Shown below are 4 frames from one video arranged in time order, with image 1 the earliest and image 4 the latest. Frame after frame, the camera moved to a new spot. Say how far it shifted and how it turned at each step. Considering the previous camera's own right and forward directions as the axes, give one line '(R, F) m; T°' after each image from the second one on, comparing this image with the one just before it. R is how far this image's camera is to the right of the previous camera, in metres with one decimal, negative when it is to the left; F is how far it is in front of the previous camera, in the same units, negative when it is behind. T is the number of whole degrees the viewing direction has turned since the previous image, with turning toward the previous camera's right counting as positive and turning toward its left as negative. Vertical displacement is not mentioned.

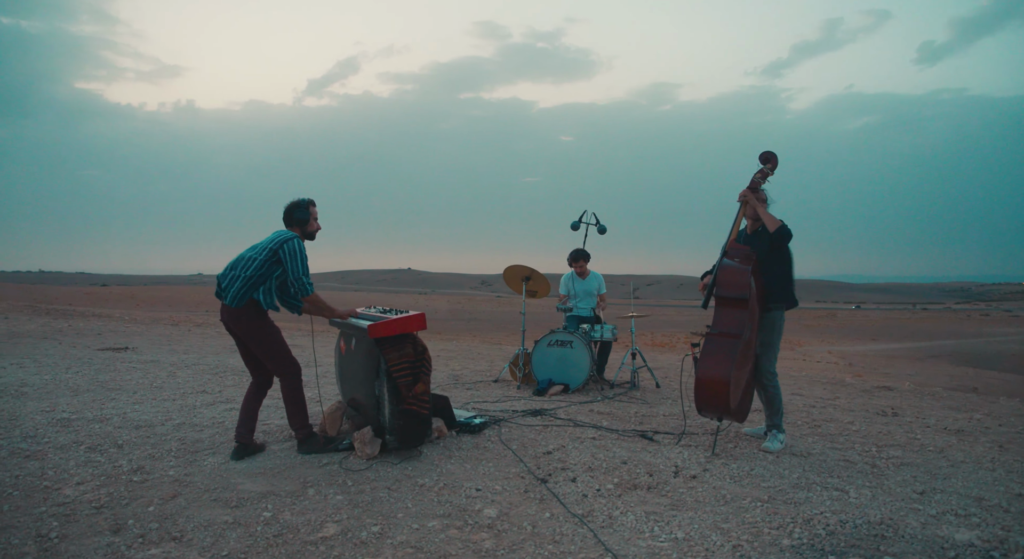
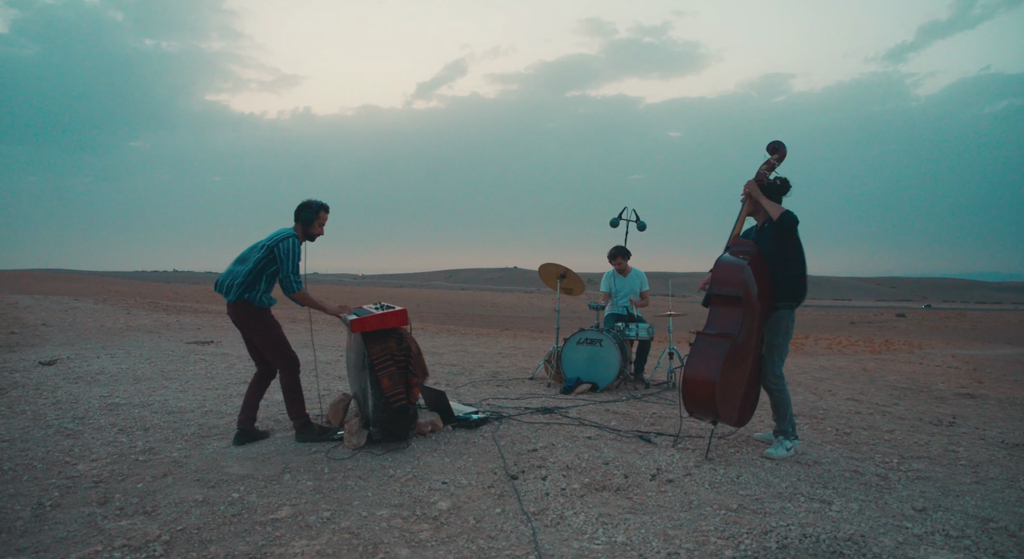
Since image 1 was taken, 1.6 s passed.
(+0.9, 0.0) m; -9°
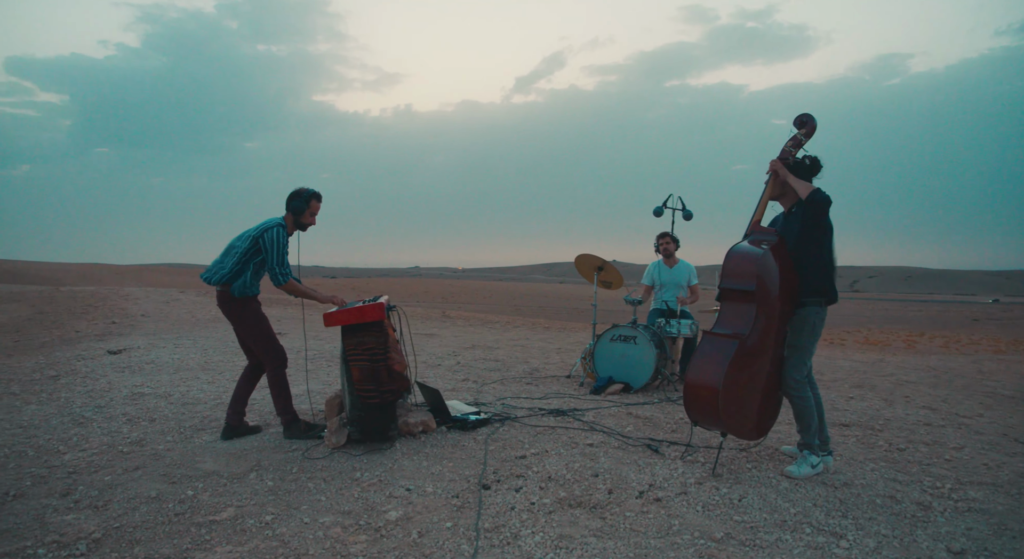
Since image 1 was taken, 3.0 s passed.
(+0.7, +0.4) m; -8°
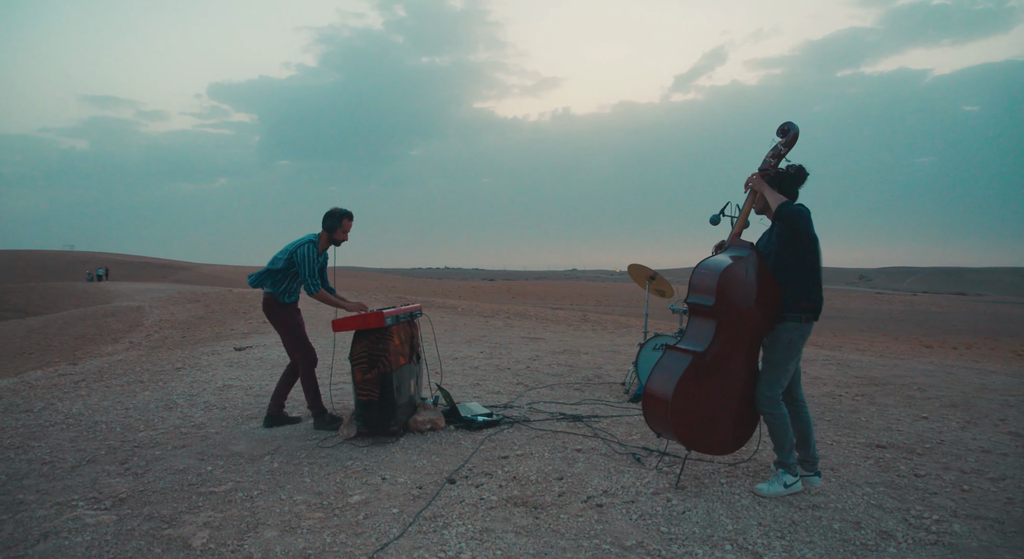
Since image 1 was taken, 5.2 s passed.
(+1.2, -0.2) m; -13°
